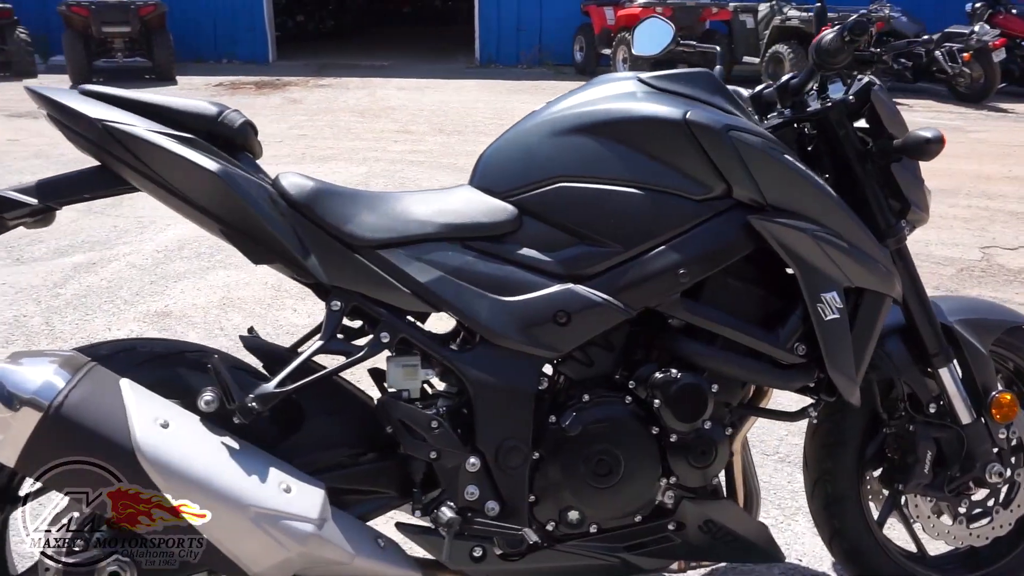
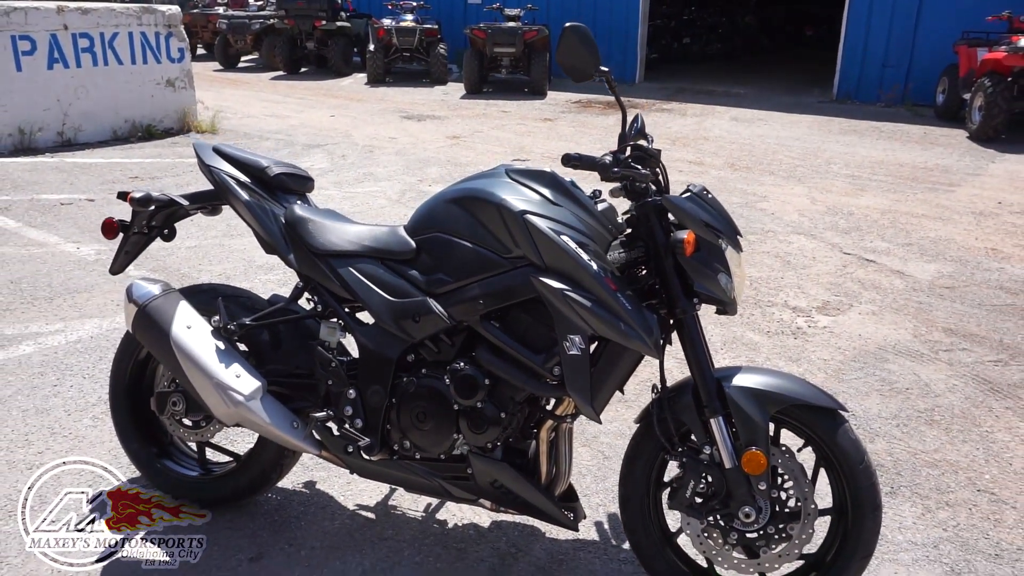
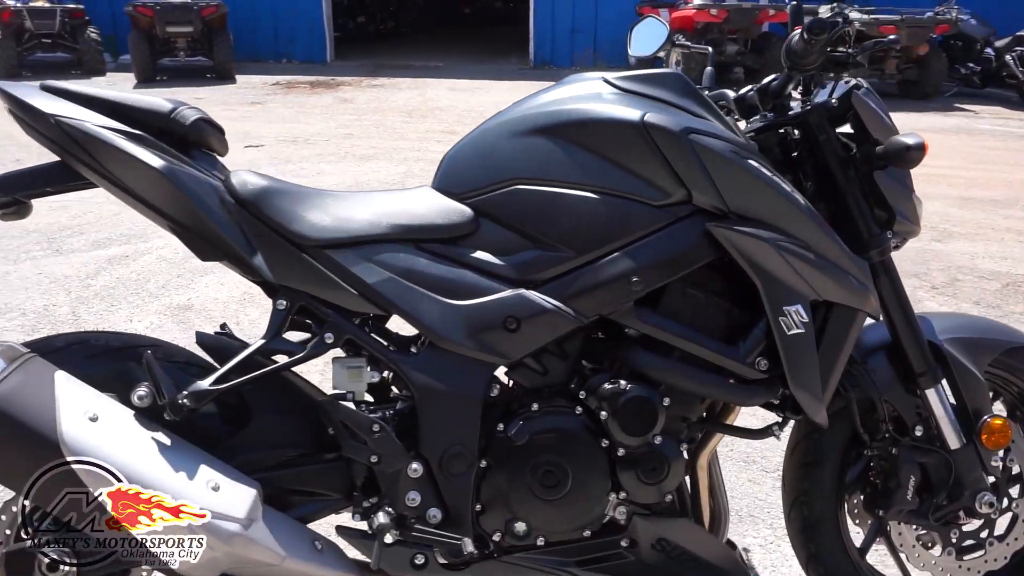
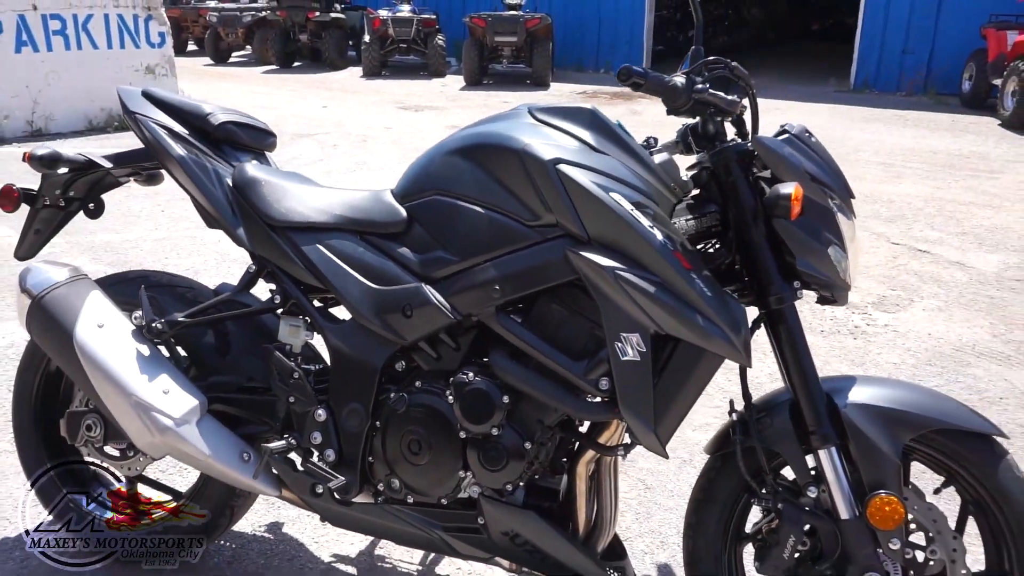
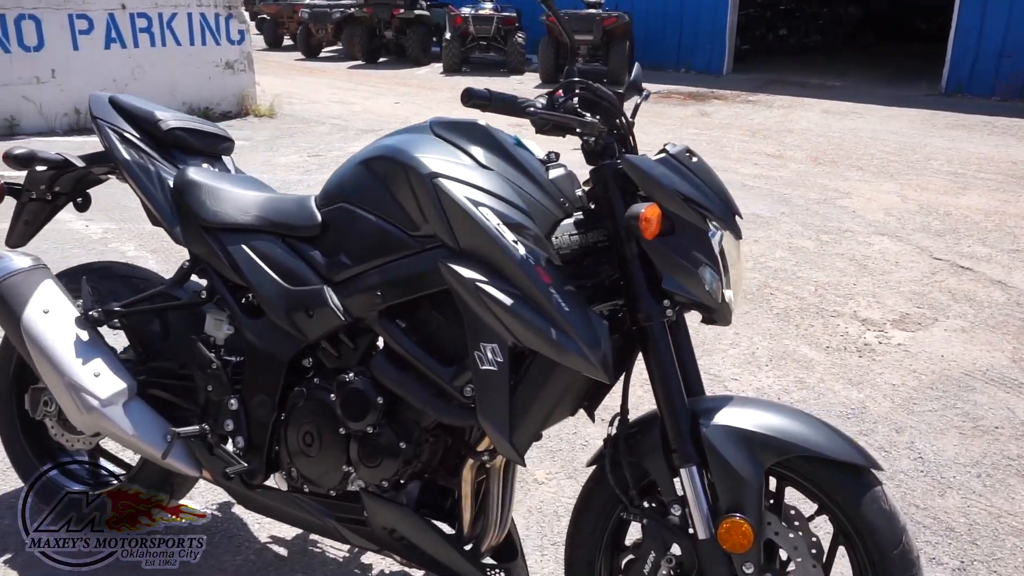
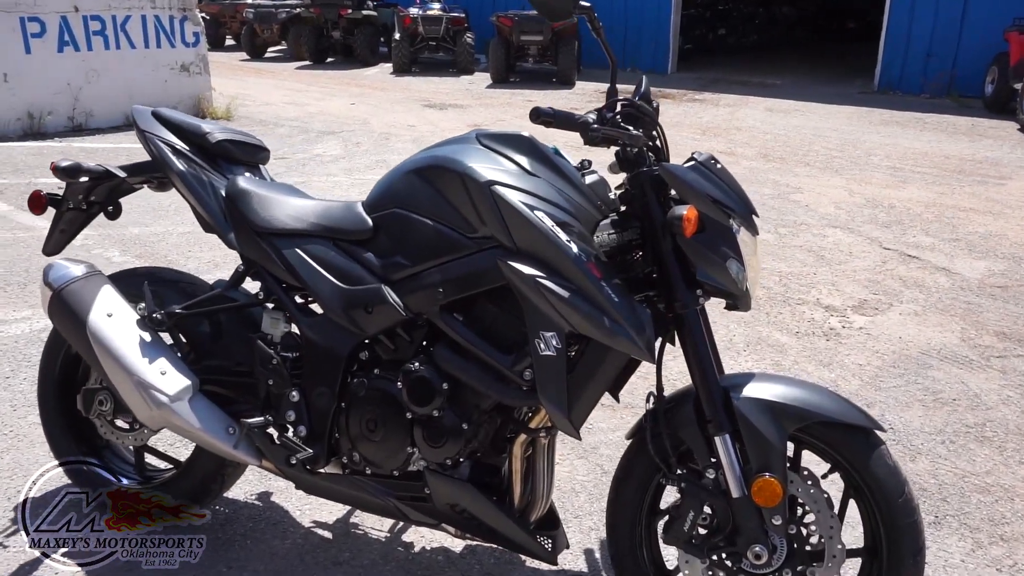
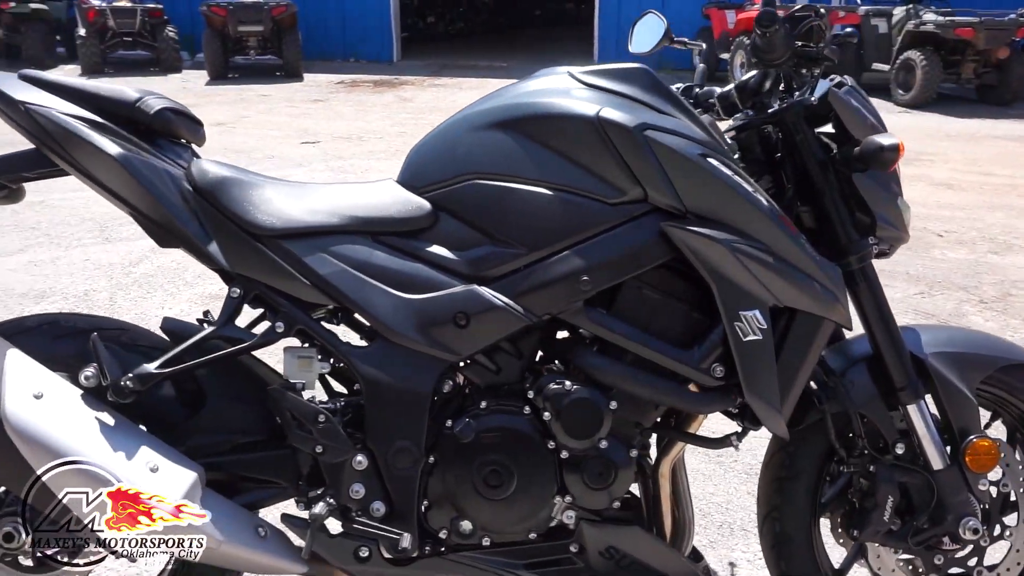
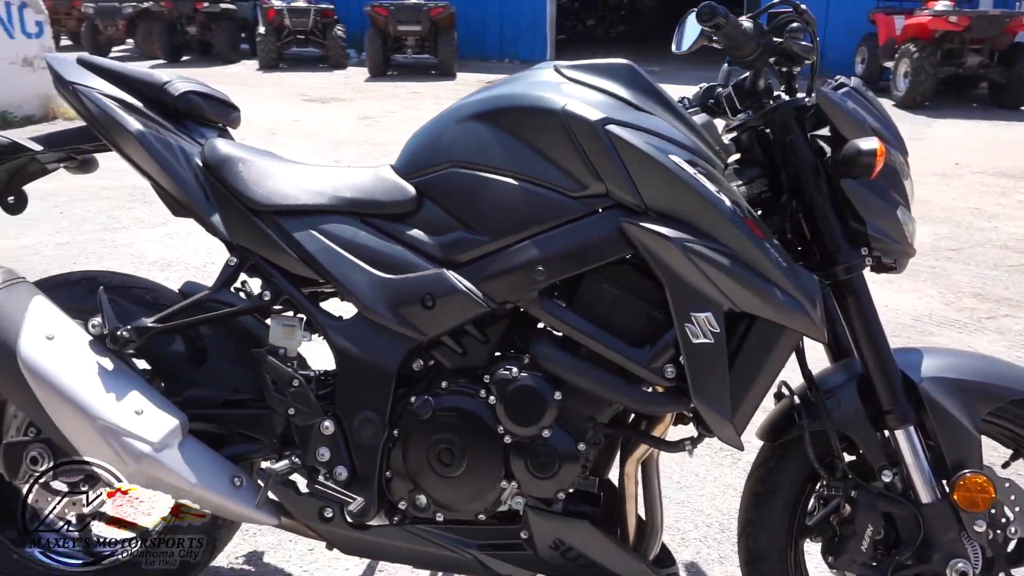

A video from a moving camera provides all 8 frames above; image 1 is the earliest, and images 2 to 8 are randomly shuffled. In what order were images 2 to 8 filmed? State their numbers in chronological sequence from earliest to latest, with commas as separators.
3, 7, 8, 4, 2, 6, 5
